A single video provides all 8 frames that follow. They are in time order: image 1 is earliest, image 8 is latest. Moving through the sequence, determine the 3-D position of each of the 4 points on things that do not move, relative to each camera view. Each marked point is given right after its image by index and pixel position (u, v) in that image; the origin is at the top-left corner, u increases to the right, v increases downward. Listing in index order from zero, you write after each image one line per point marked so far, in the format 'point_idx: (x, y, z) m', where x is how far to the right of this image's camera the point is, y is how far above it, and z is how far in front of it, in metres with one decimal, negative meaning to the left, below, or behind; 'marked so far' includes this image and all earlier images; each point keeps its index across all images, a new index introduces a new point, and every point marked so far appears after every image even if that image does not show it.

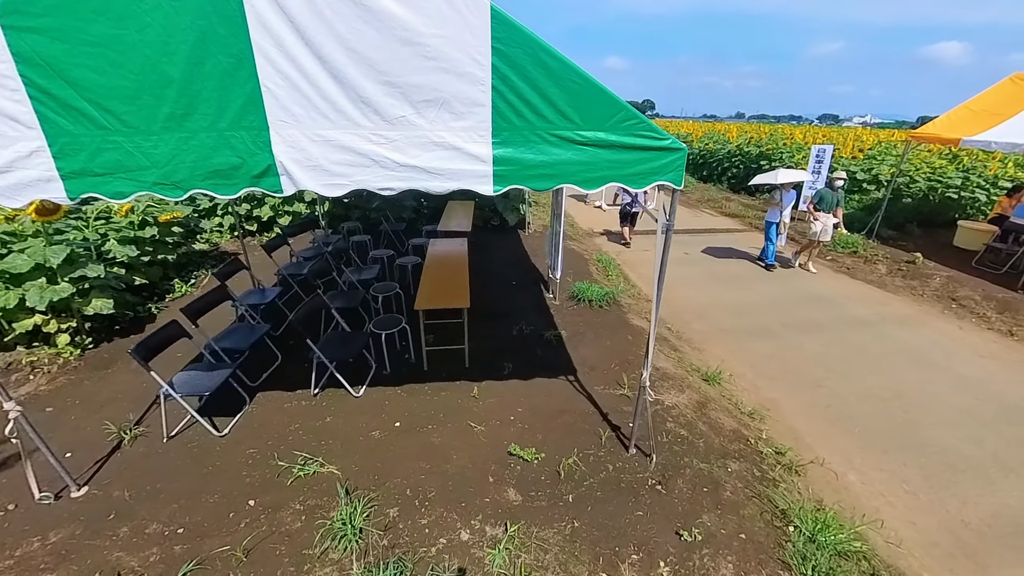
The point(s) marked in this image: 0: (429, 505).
0: (-0.6, -1.5, +2.9) m
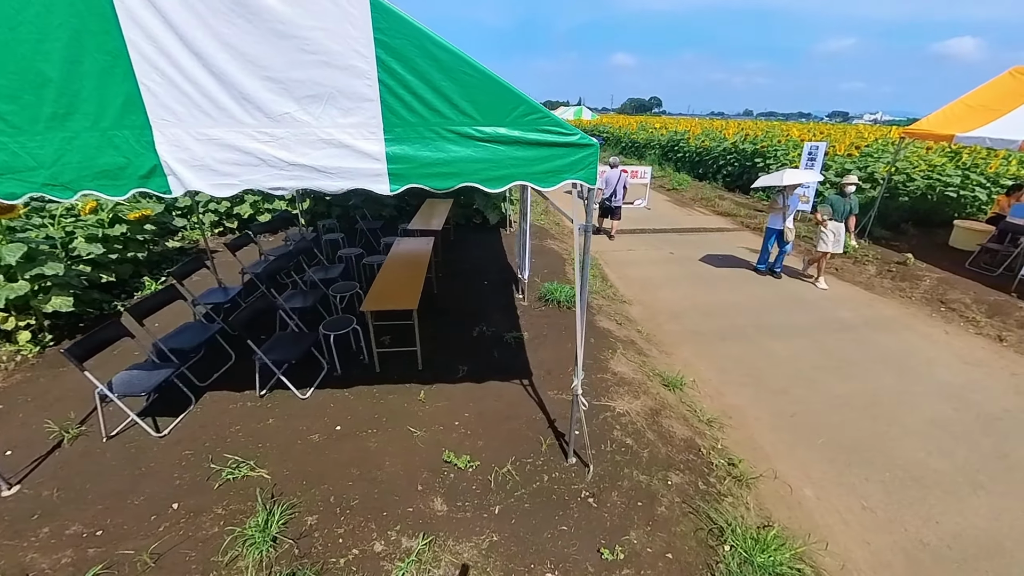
0: (-1.1, -1.5, +2.8) m
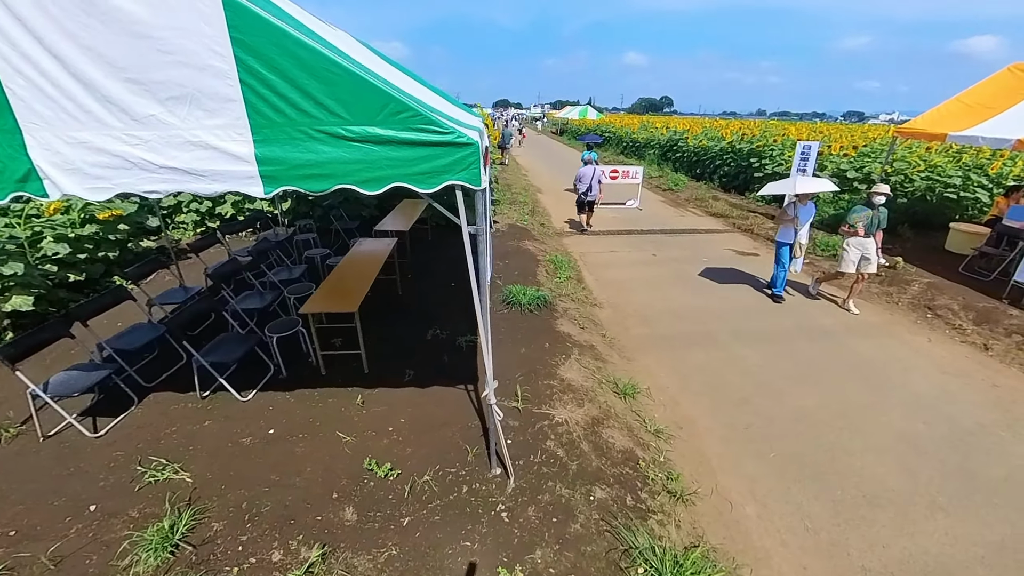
0: (-1.6, -1.5, +2.7) m
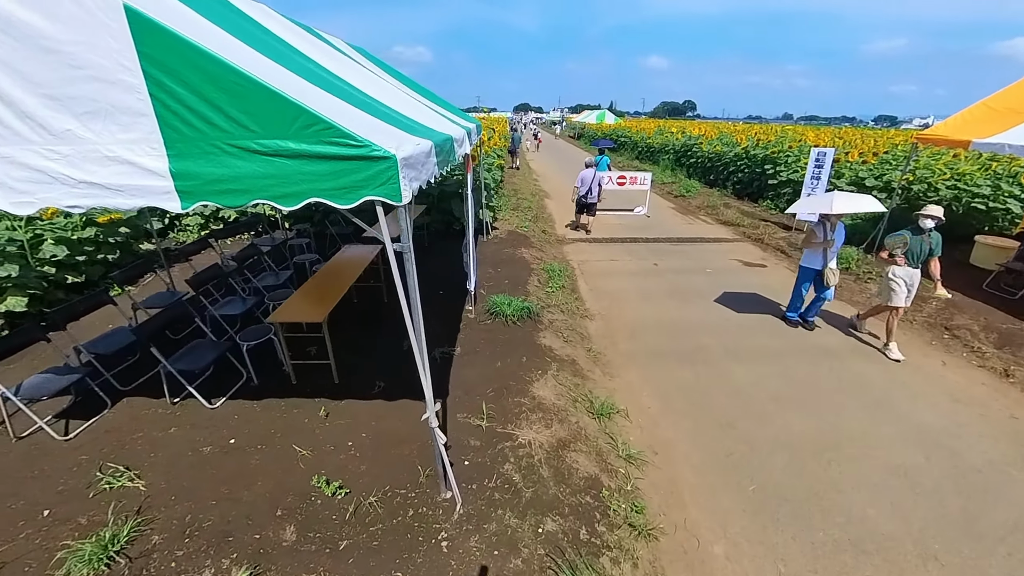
0: (-2.0, -1.6, +2.7) m
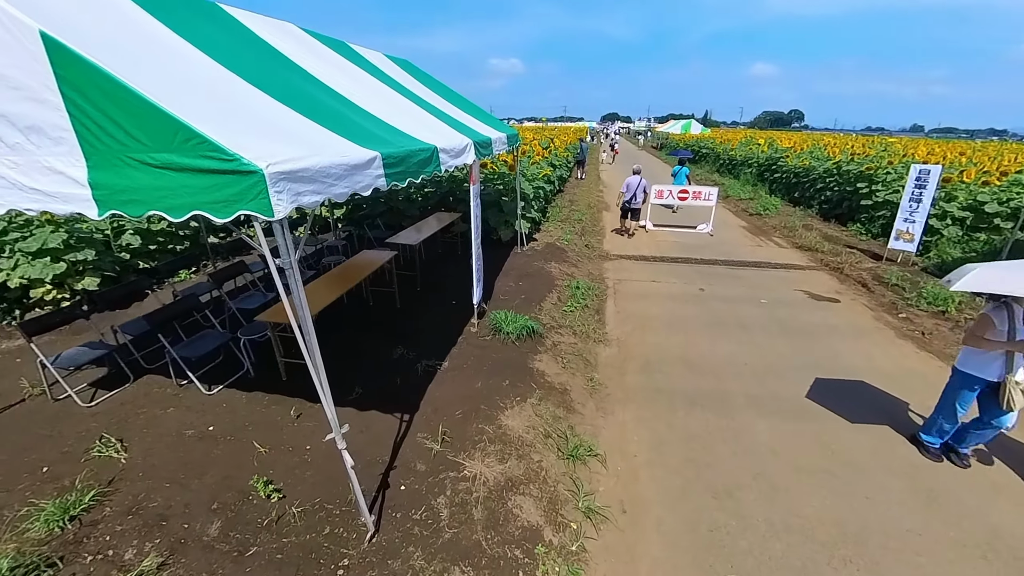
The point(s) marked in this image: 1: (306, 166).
0: (-2.5, -1.5, +2.8) m
1: (-1.0, +0.6, +2.0) m
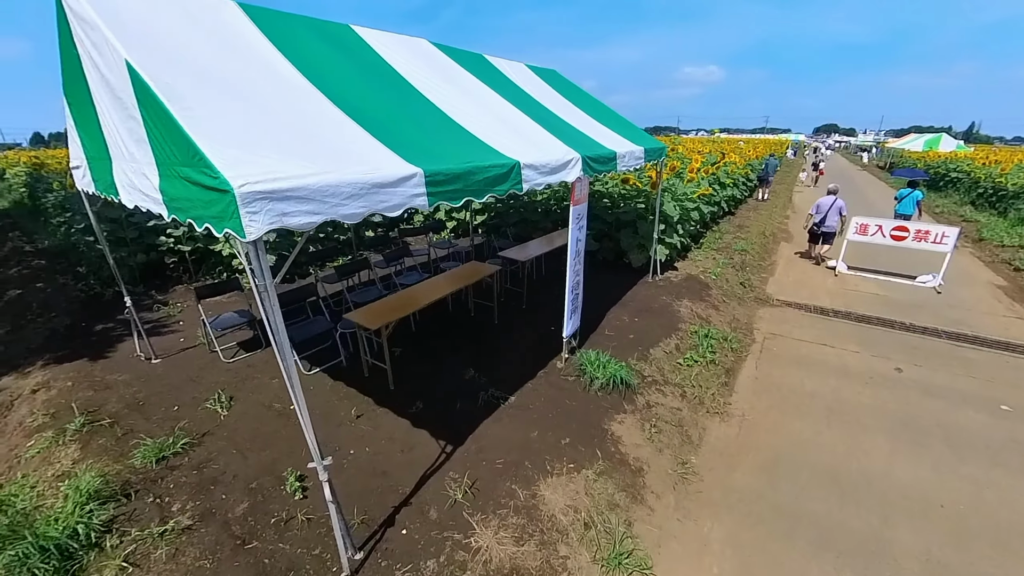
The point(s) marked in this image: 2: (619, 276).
0: (-2.3, -1.4, +3.2) m
1: (-0.9, +0.5, +1.9) m
2: (+1.7, +0.2, +6.7) m
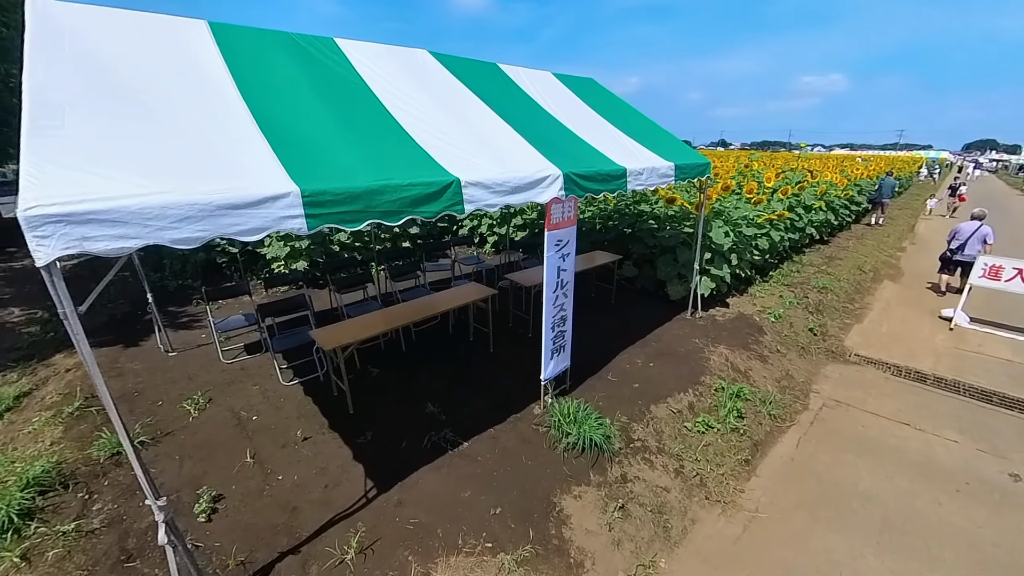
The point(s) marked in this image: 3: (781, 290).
0: (-2.9, -1.5, +3.2) m
1: (-1.6, +0.4, +1.7) m
2: (+1.9, -0.3, +5.9) m
3: (+4.2, 0.0, +6.6) m
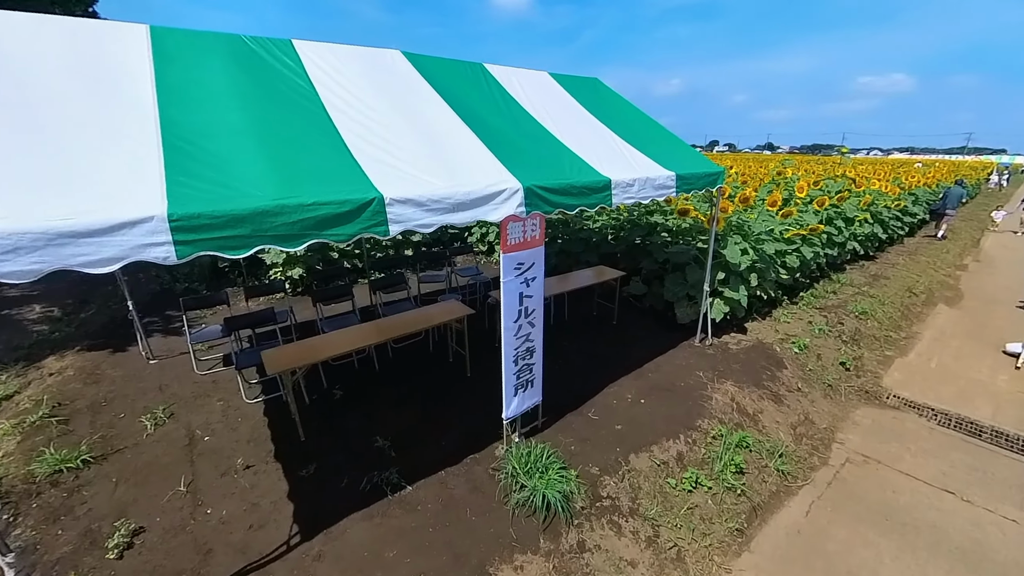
0: (-3.2, -1.6, +3.1) m
1: (-2.1, +0.2, +1.4) m
2: (+1.8, -0.6, +5.3) m
3: (+4.2, -0.4, +5.9) m
